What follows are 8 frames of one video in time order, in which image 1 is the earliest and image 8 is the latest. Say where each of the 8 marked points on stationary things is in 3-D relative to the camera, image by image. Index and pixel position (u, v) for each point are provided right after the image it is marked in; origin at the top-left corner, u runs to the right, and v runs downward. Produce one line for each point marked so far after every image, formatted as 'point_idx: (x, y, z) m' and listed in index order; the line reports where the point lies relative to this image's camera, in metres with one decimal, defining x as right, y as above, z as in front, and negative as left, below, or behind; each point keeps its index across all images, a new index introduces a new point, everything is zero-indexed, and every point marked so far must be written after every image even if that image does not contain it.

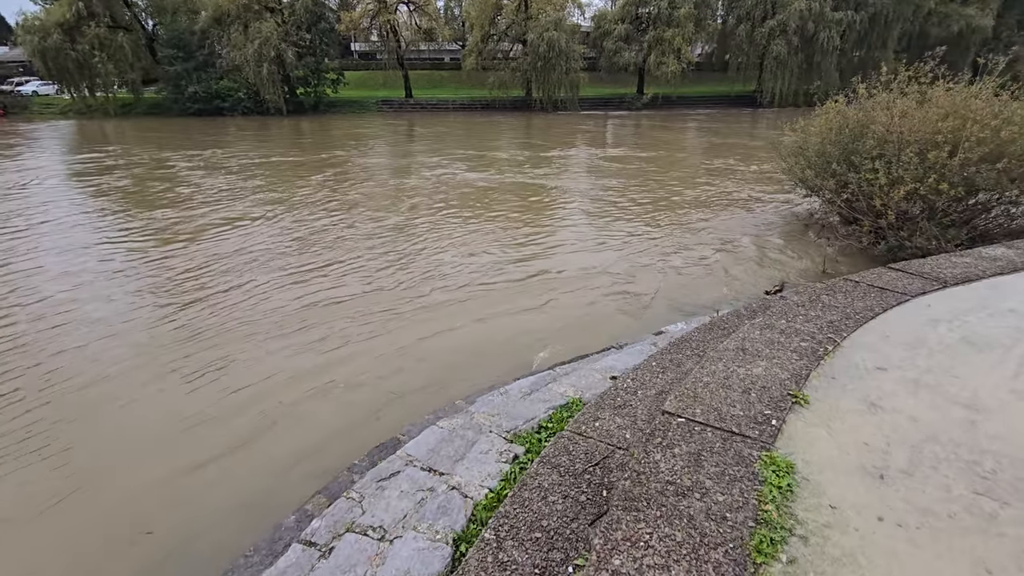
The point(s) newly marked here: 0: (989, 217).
0: (+5.8, +0.9, +6.2) m
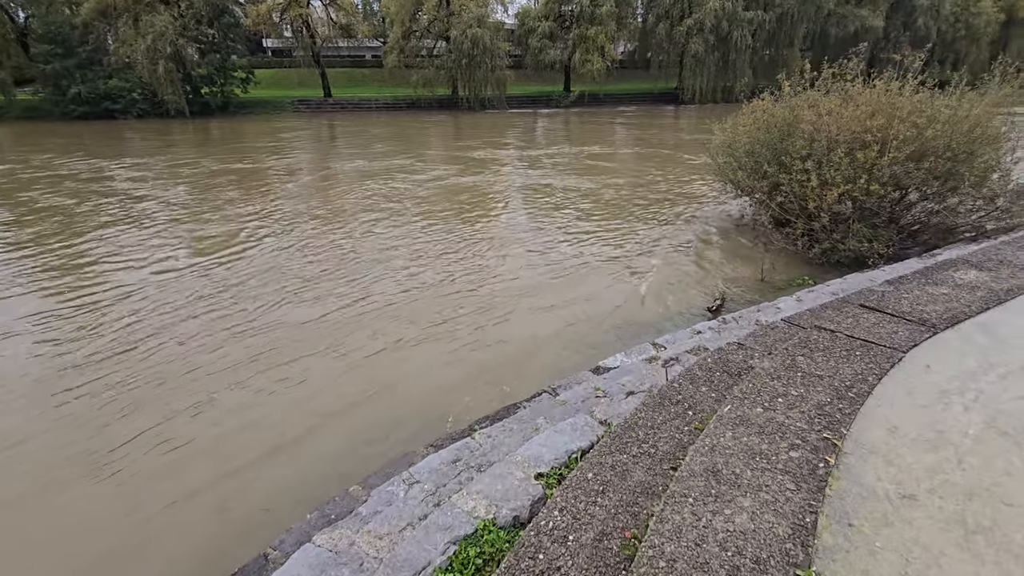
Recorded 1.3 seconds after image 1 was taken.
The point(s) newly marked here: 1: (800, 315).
0: (+4.9, +0.9, +6.2) m
1: (+1.6, -0.2, +2.8) m
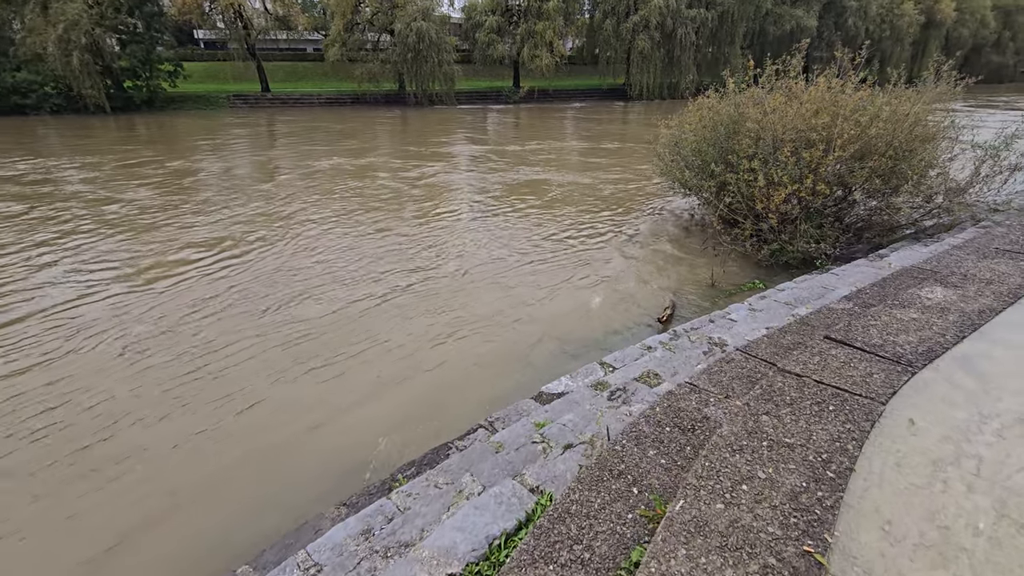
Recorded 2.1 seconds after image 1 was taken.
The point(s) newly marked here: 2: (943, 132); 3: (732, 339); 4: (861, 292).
0: (+4.2, +0.9, +6.1) m
1: (+1.2, -0.3, +2.4) m
2: (+5.1, +1.9, +6.1) m
3: (+1.5, -0.4, +3.5) m
4: (+2.0, 0.0, +2.9) m
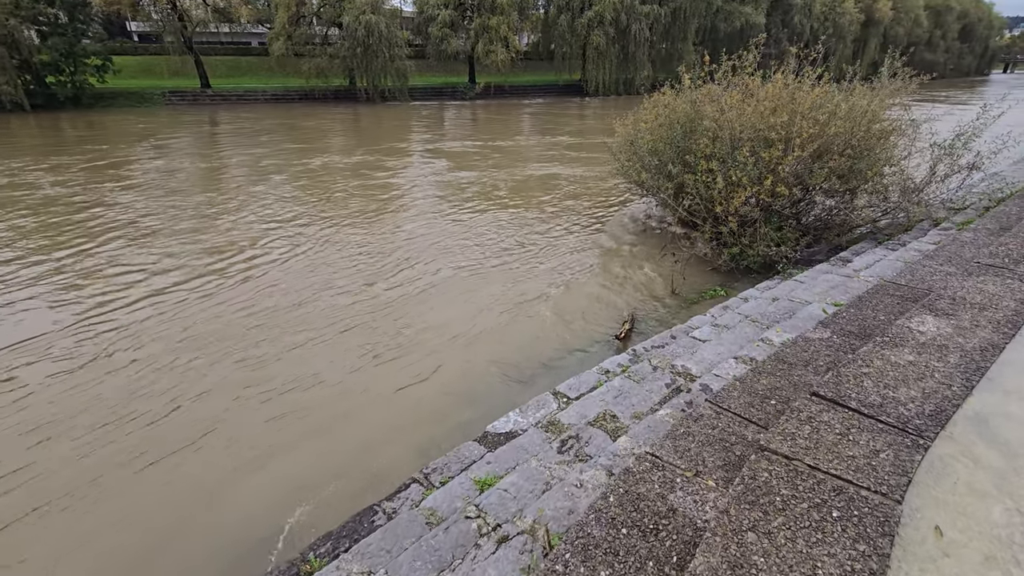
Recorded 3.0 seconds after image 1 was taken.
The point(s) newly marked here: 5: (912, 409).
0: (+3.6, +0.9, +5.9) m
1: (+0.9, -0.4, +2.1) m
2: (+4.5, +1.8, +5.9) m
3: (+1.1, -0.5, +3.1) m
4: (+1.7, -0.2, +2.6) m
5: (+1.2, -0.4, +1.6) m
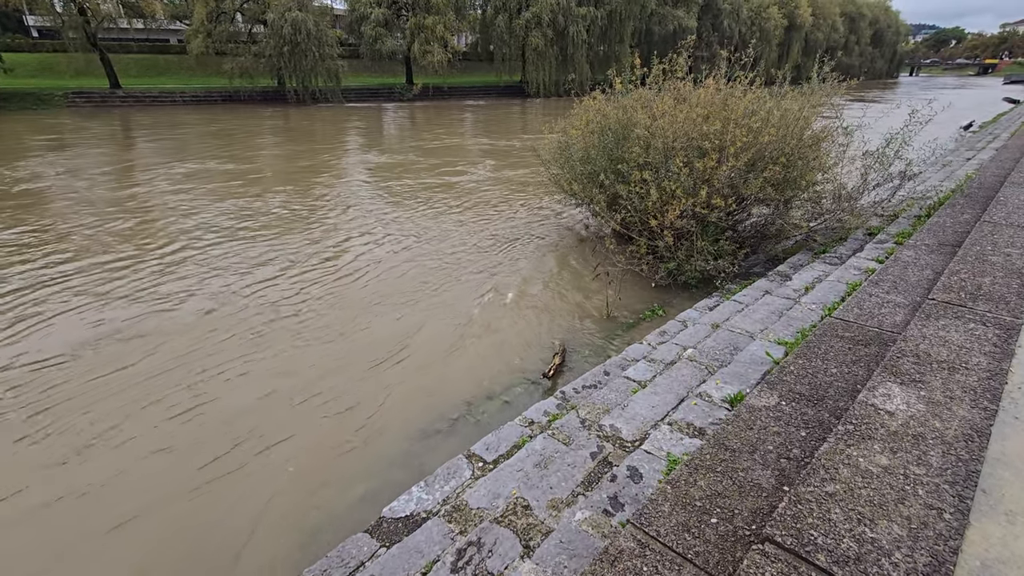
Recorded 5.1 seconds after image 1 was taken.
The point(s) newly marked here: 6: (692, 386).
0: (+2.7, +0.7, +5.7) m
1: (+0.5, -0.7, +1.6) m
2: (+3.6, +1.7, +5.8) m
3: (+0.6, -0.7, +2.7) m
4: (+1.2, -0.4, +2.2) m
5: (+0.9, -0.6, +1.1) m
6: (+1.0, -0.6, +2.9) m
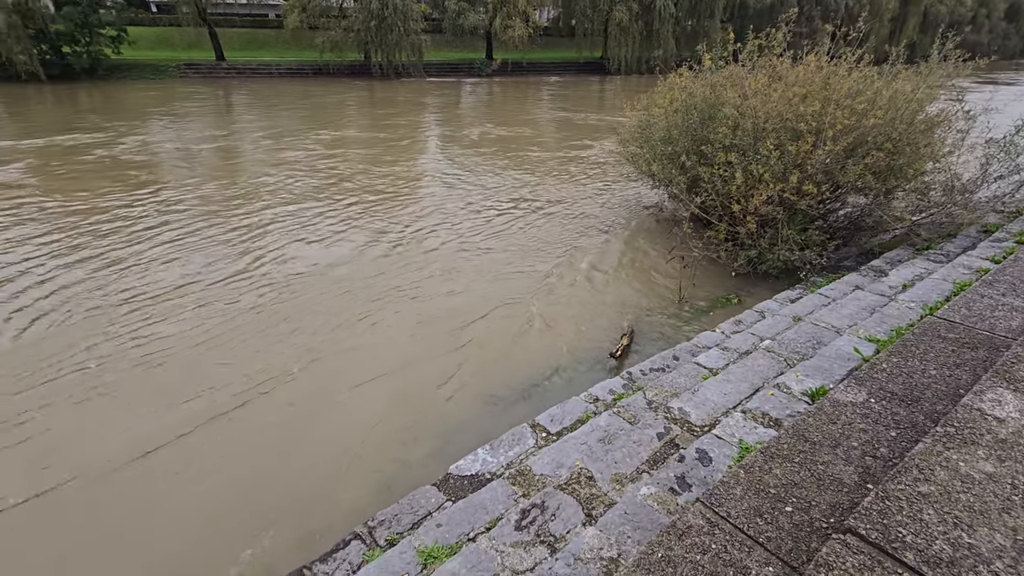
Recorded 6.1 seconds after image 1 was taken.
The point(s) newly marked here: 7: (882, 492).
0: (+3.5, +0.8, +5.3) m
1: (+0.7, -0.6, +1.6) m
2: (+4.5, +1.7, +5.2) m
3: (+1.0, -0.6, +2.6) m
4: (+1.5, -0.3, +2.1) m
5: (+1.0, -0.6, +1.1) m
6: (+1.4, -0.5, +2.8) m
7: (+0.9, -0.5, +1.3) m
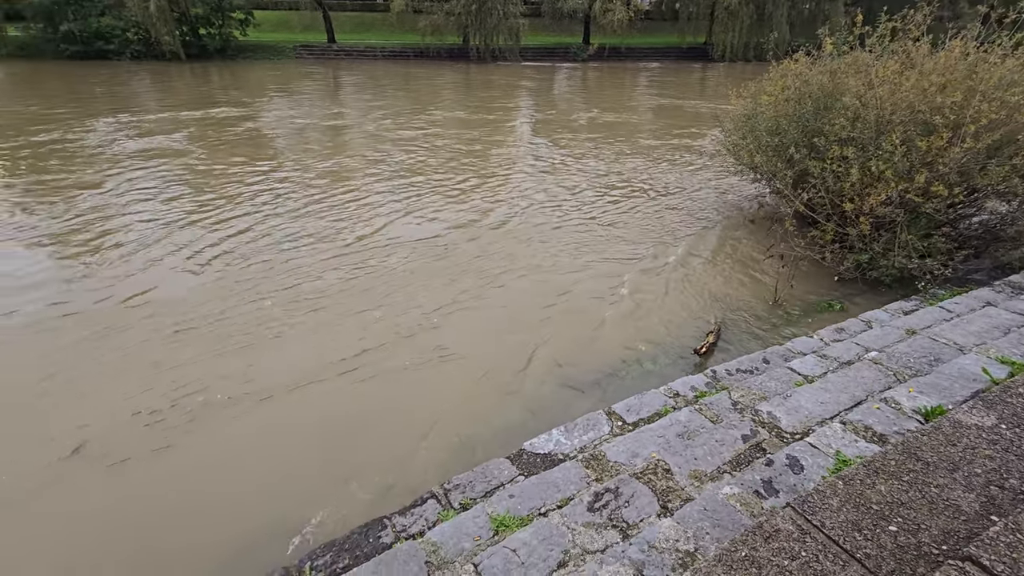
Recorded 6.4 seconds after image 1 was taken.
0: (+4.4, +0.6, +4.7) m
1: (+0.9, -0.6, +1.5) m
2: (+5.4, +1.5, +4.4) m
3: (+1.4, -0.6, +2.5) m
4: (+1.8, -0.4, +1.8) m
5: (+1.2, -0.6, +0.9) m
6: (+1.9, -0.5, +2.6) m
7: (+1.1, -0.5, +1.1) m
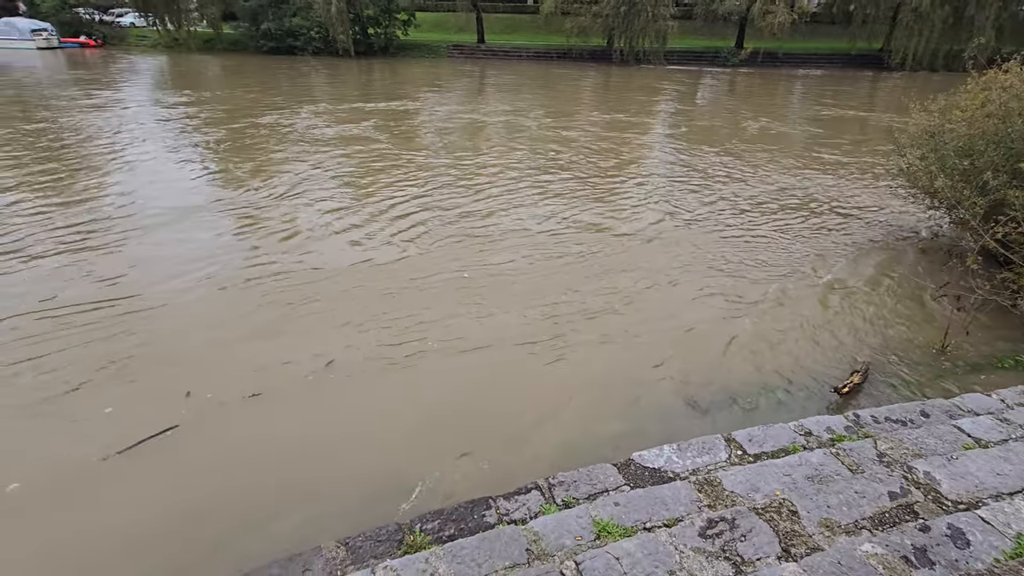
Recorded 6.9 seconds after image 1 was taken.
0: (+5.4, 0.0, +3.6) m
1: (+1.2, -0.7, +1.2) m
2: (+6.4, +0.8, +3.2) m
3: (+1.9, -0.8, +2.1) m
4: (+2.2, -0.6, +1.4) m
5: (+1.3, -0.8, +0.7) m
6: (+2.4, -0.8, +2.2) m
7: (+1.3, -0.7, +0.9) m
